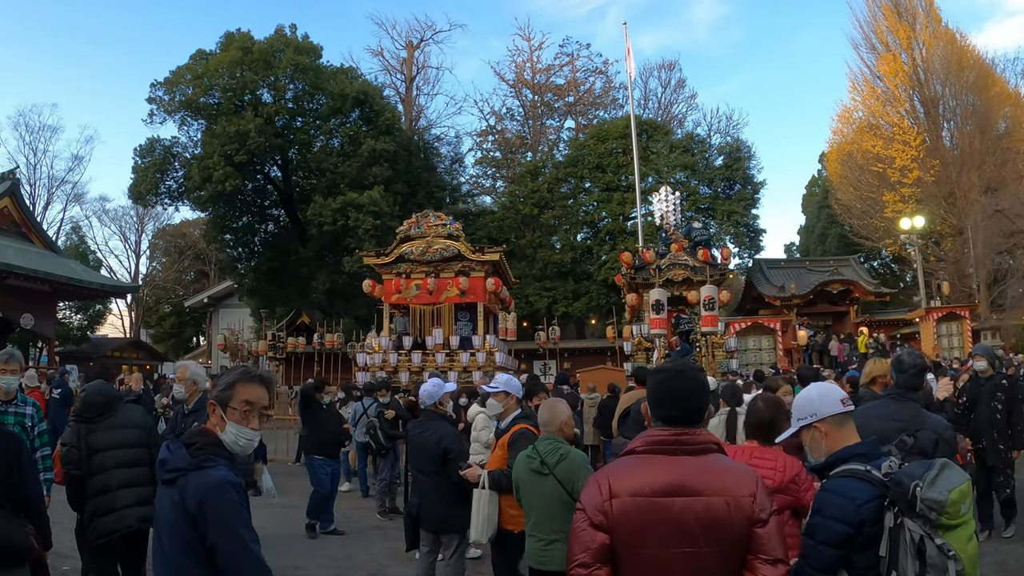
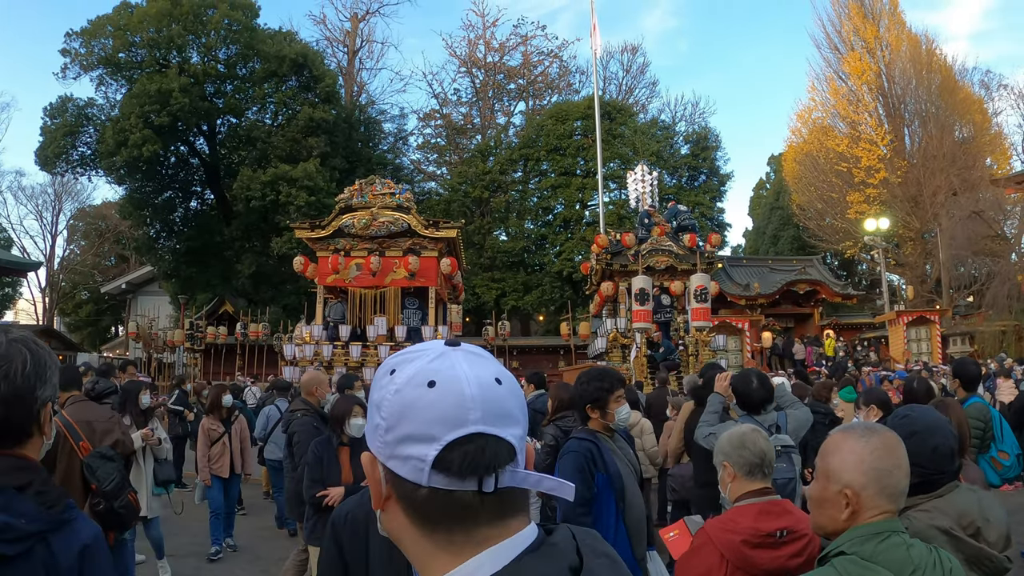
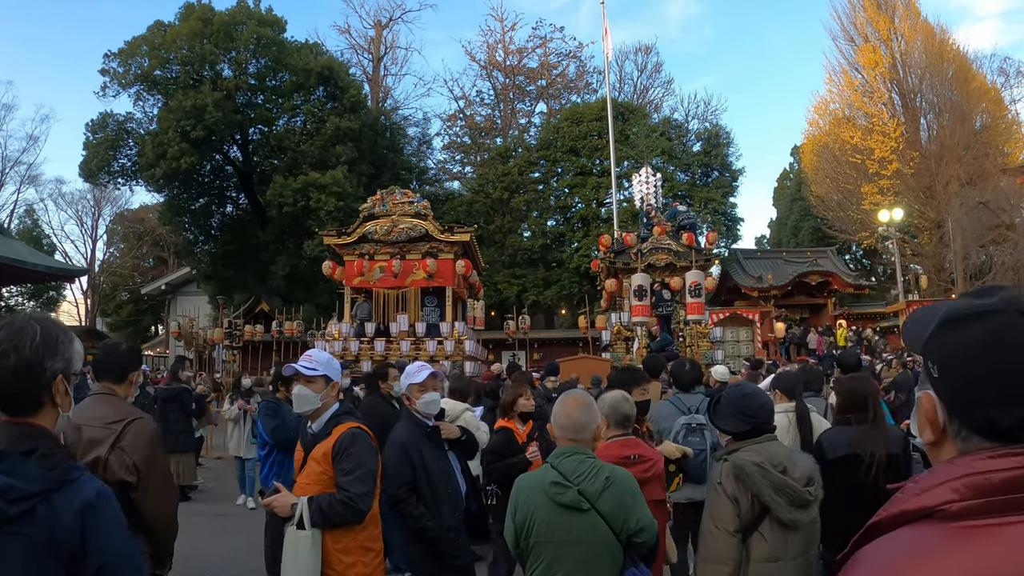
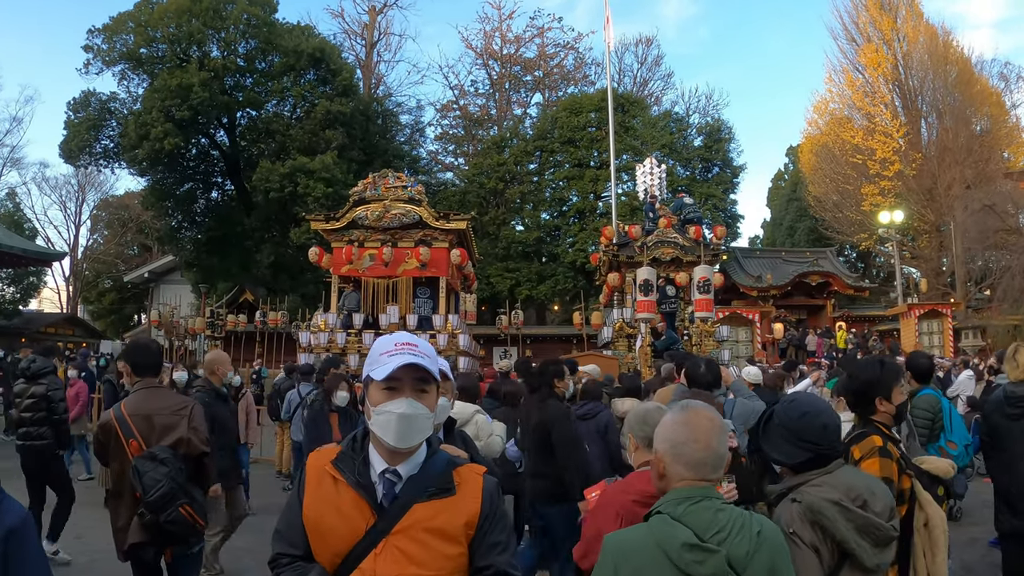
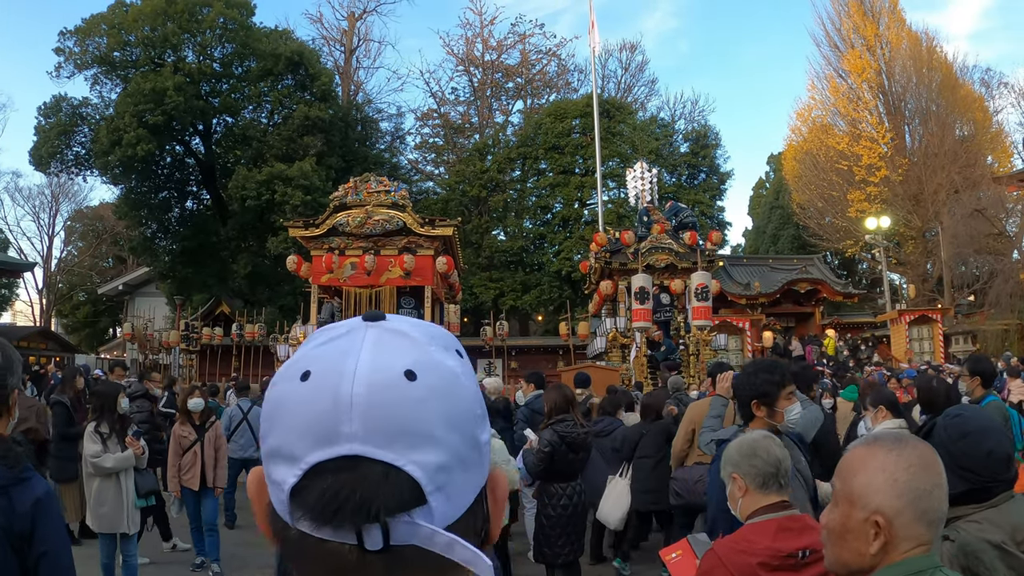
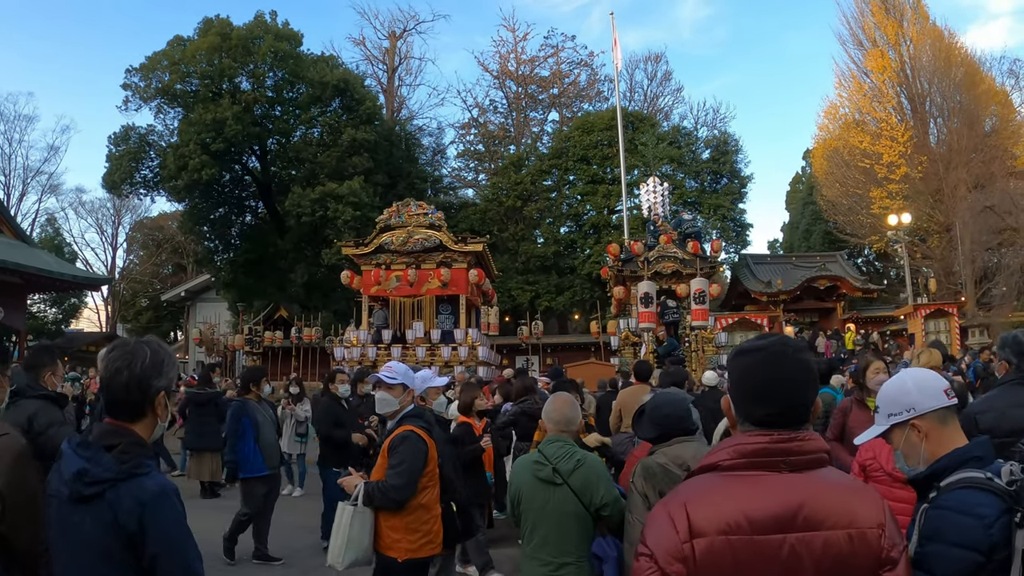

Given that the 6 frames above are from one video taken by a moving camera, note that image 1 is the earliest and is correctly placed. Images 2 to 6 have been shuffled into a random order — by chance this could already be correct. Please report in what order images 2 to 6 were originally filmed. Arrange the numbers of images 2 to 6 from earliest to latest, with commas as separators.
6, 3, 4, 2, 5
